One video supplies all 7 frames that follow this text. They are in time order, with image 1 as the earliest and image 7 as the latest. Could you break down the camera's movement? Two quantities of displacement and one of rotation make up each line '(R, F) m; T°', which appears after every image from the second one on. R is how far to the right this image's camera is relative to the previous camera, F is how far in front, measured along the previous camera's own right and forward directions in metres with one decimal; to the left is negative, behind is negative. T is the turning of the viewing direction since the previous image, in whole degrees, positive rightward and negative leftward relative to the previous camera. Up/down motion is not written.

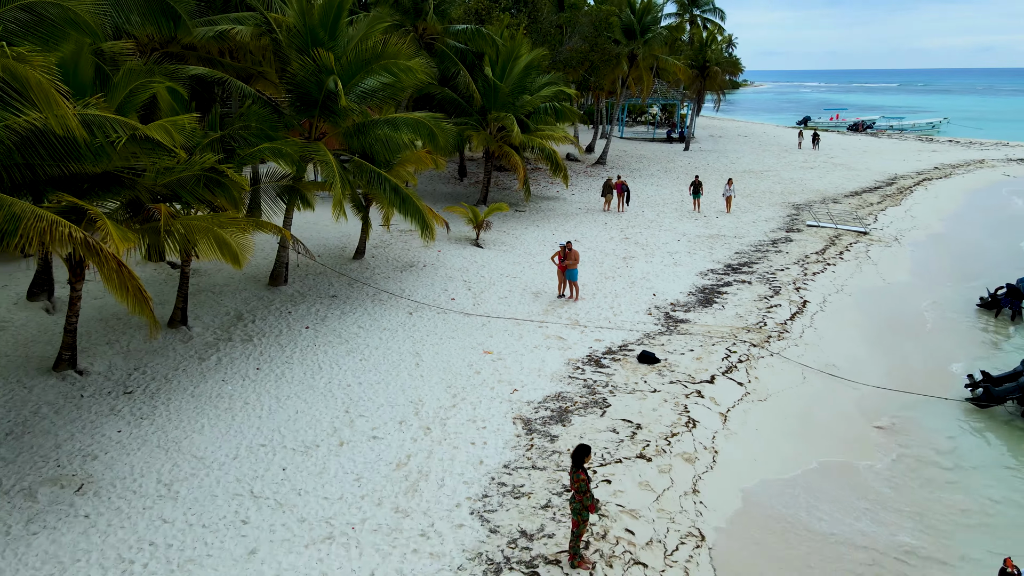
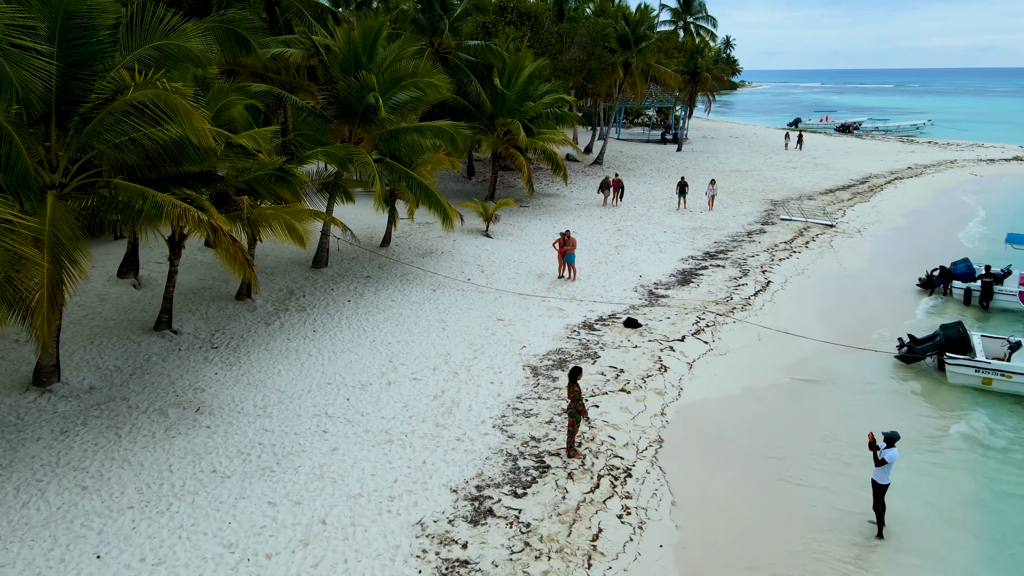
(-0.1, -2.3) m; 0°
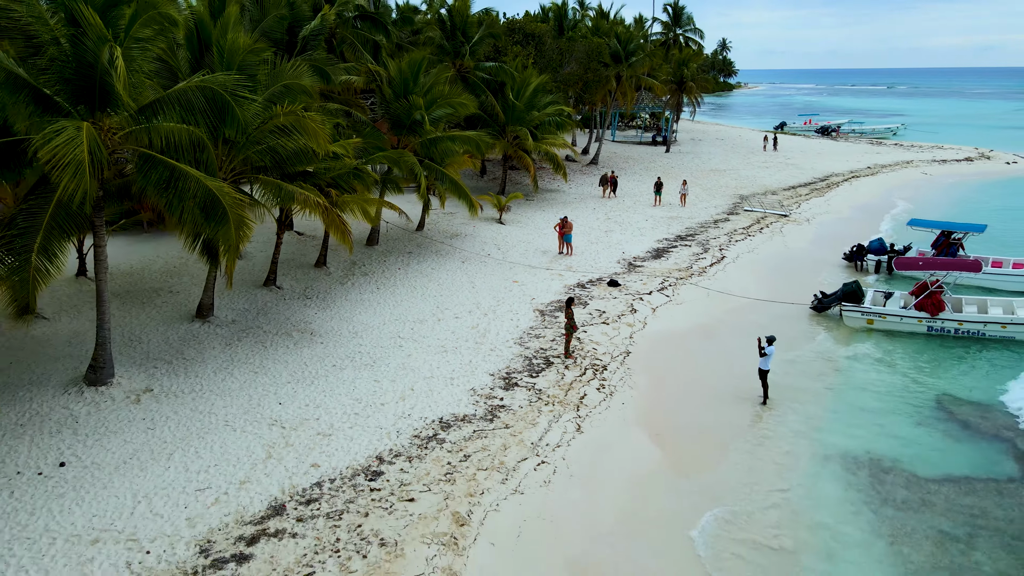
(-0.3, -4.2) m; 0°
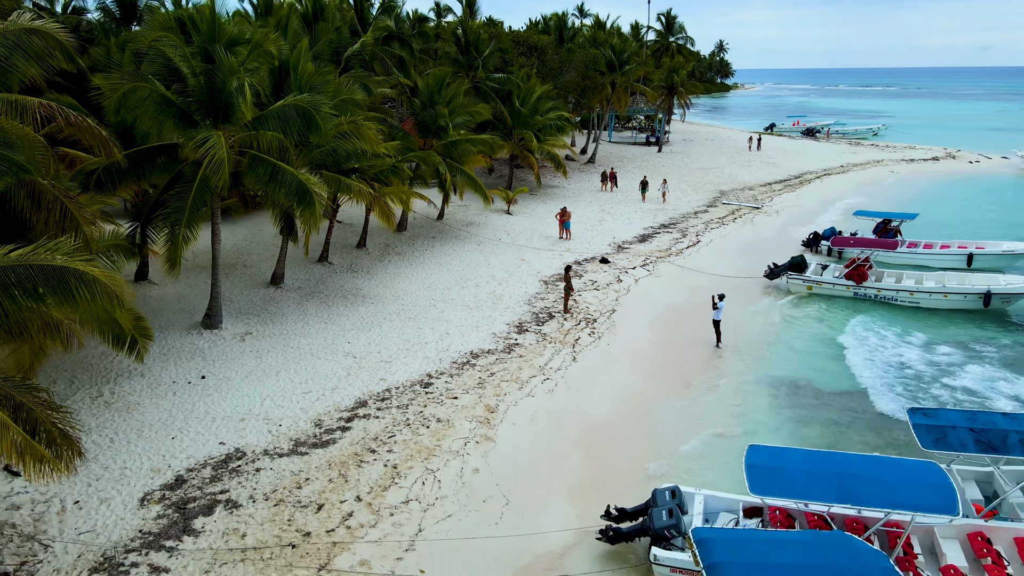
(-0.2, -3.5) m; 0°
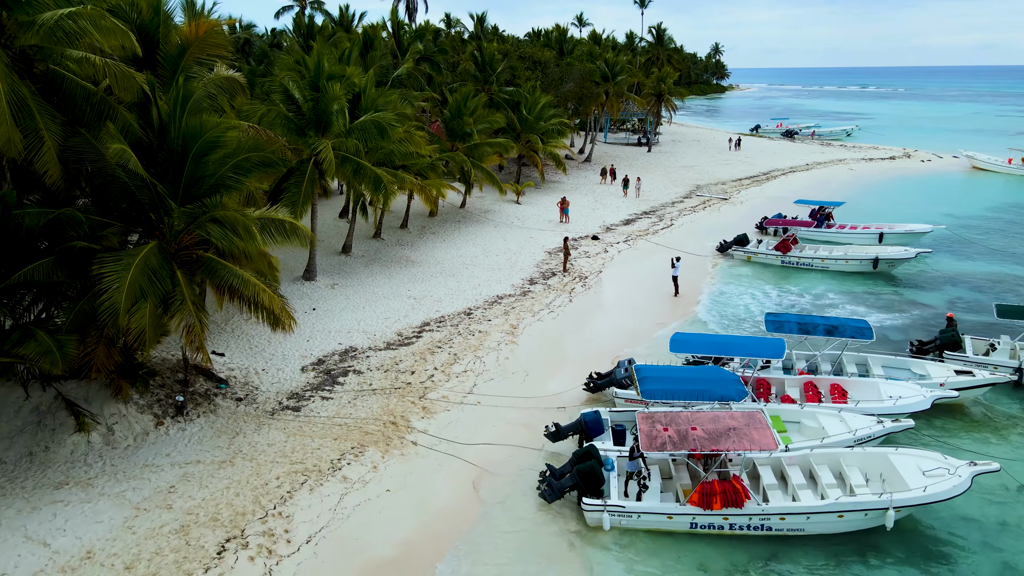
(-0.4, -5.6) m; 0°
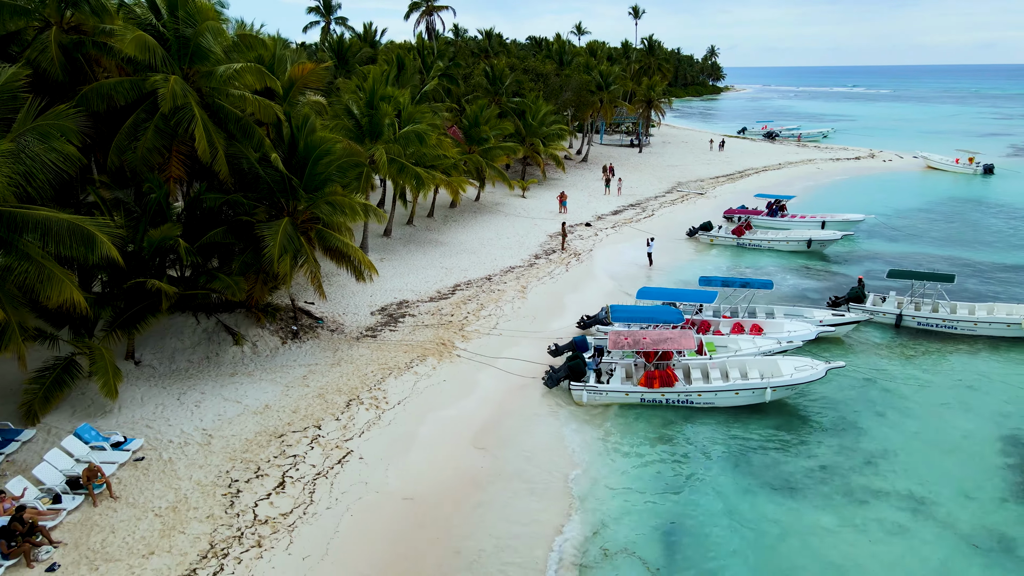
(-0.3, -5.6) m; 0°
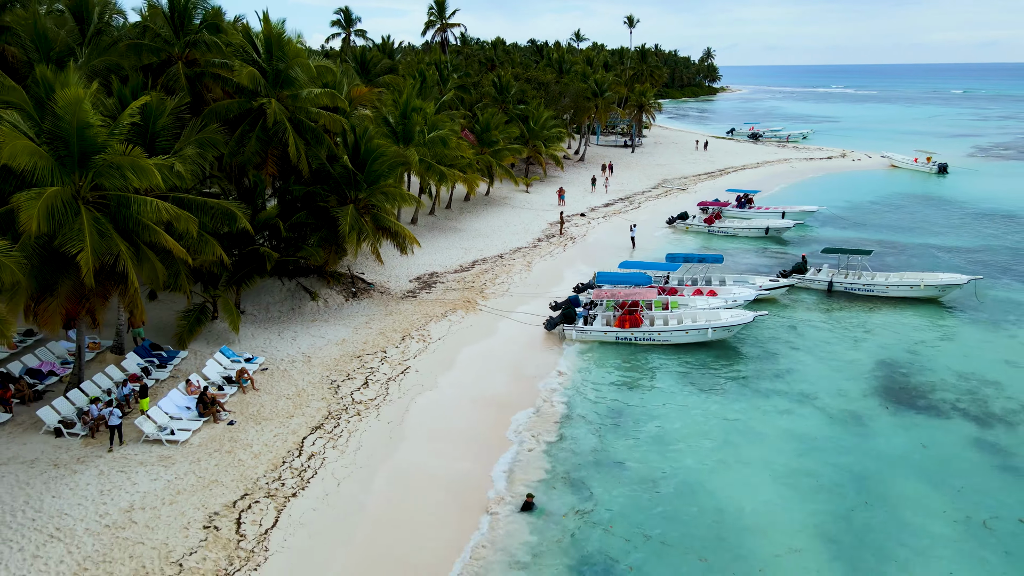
(-0.3, -5.5) m; 0°
